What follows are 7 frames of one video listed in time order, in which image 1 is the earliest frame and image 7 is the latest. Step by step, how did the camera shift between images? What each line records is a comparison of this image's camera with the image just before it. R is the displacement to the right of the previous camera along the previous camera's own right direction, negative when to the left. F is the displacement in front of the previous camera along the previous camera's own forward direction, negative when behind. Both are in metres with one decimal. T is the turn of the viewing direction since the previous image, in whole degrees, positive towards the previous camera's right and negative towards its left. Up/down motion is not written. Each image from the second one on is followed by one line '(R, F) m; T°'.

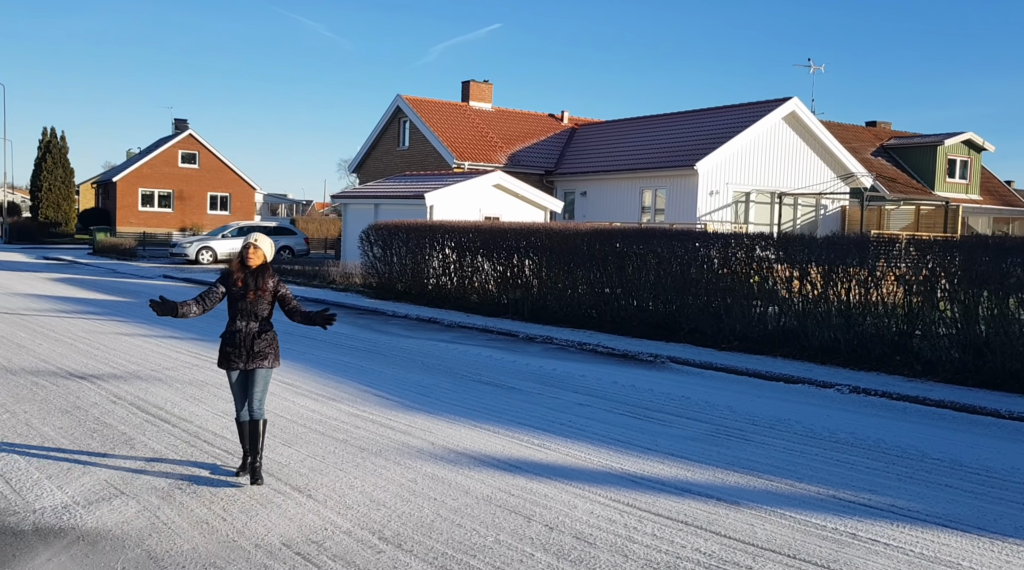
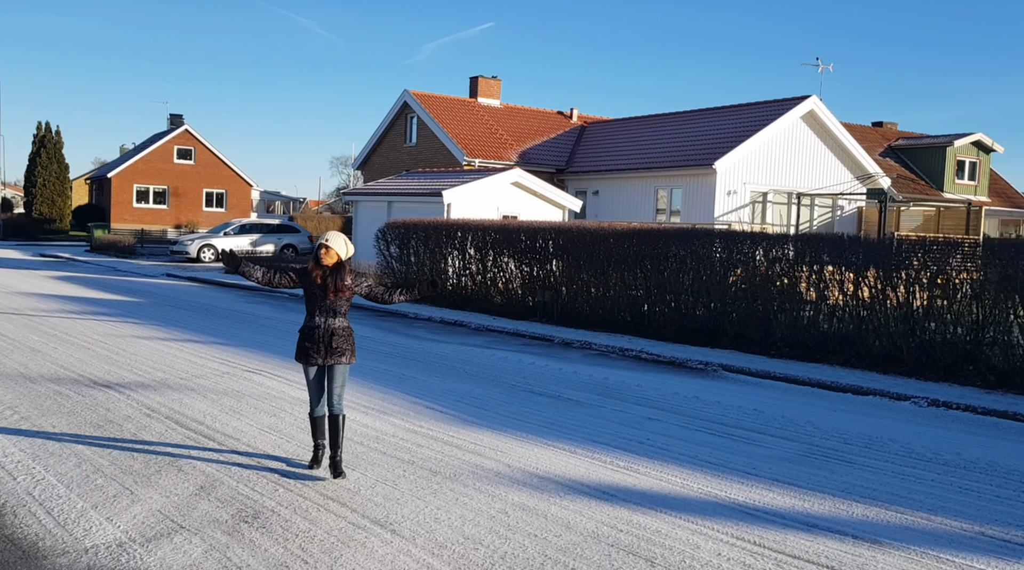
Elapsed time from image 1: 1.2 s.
(-0.6, +0.6) m; +1°
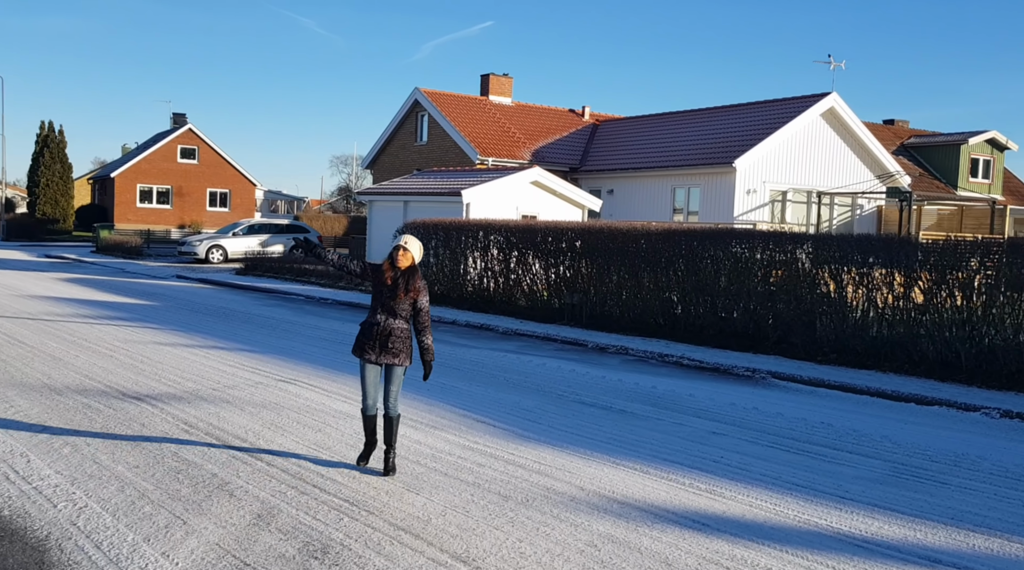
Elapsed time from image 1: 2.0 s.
(-0.5, +0.4) m; 0°
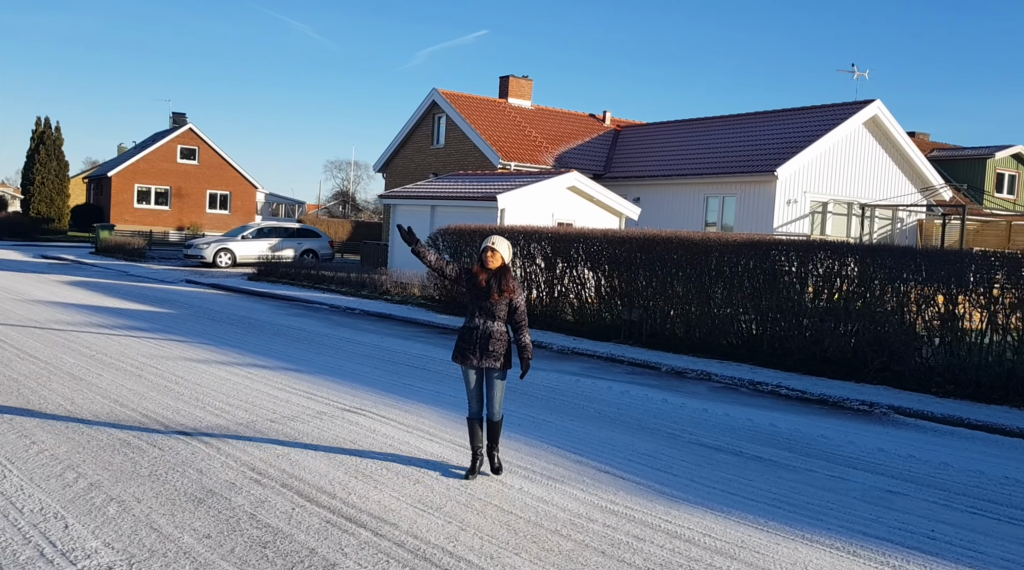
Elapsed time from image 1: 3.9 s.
(-1.0, +1.3) m; 0°
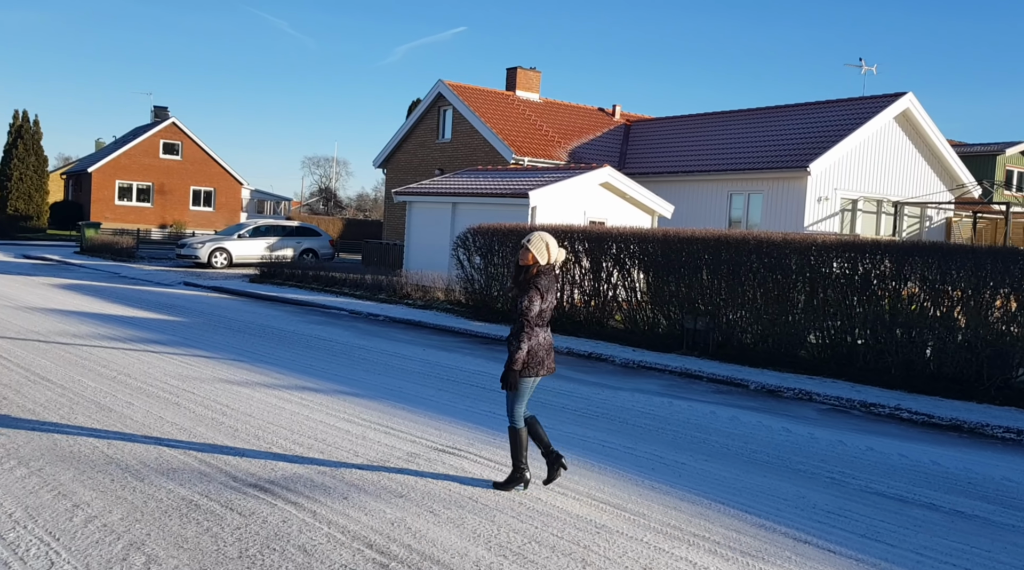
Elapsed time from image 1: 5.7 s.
(-1.1, +1.3) m; +1°
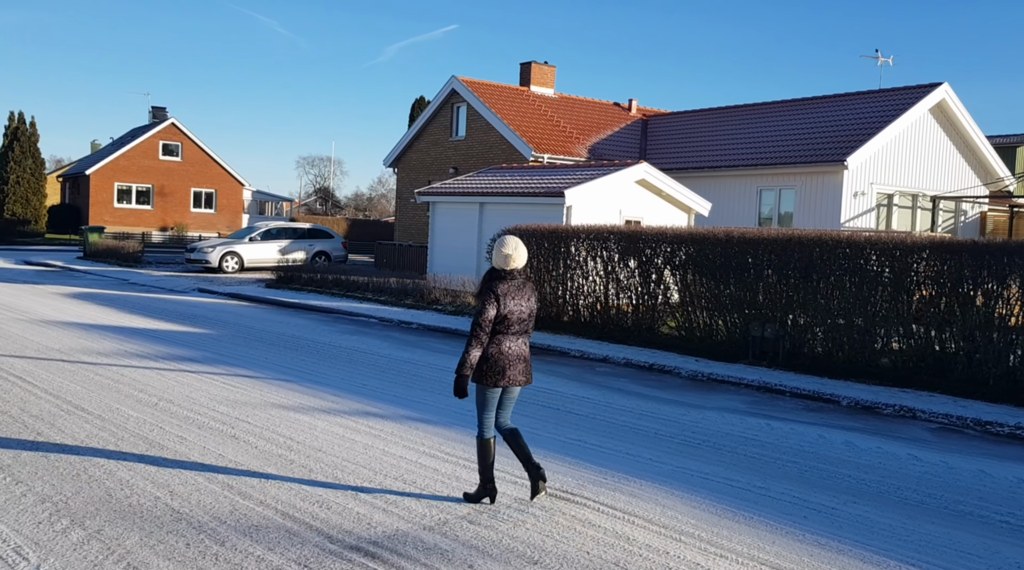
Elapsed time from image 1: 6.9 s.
(-0.8, +0.9) m; 0°
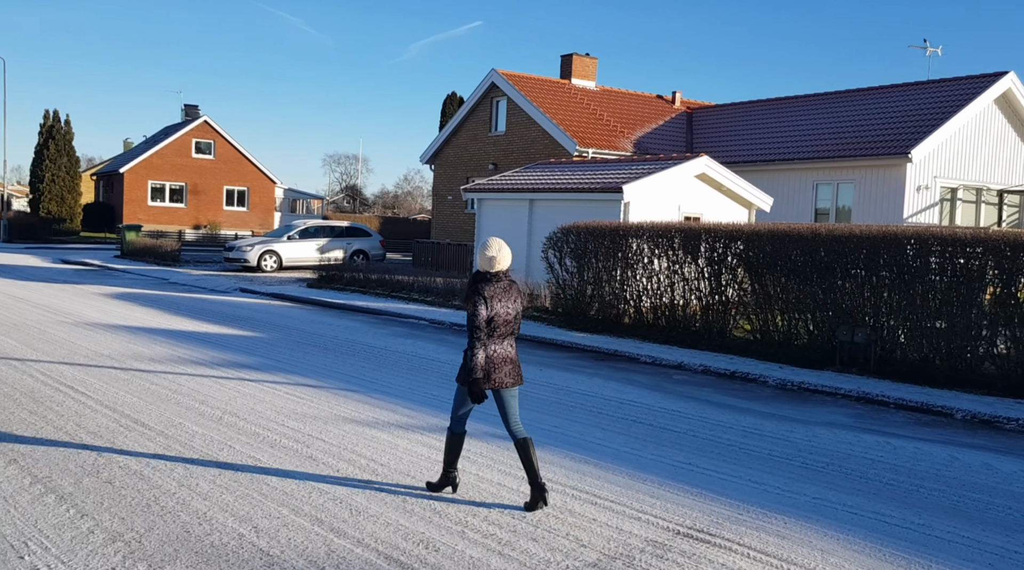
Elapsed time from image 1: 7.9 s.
(-0.6, +0.7) m; -2°
